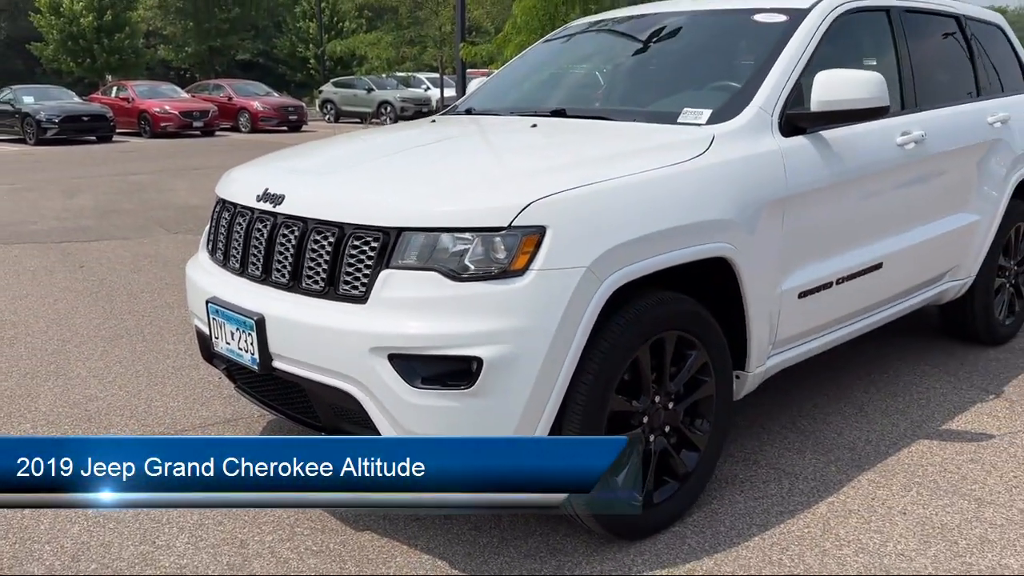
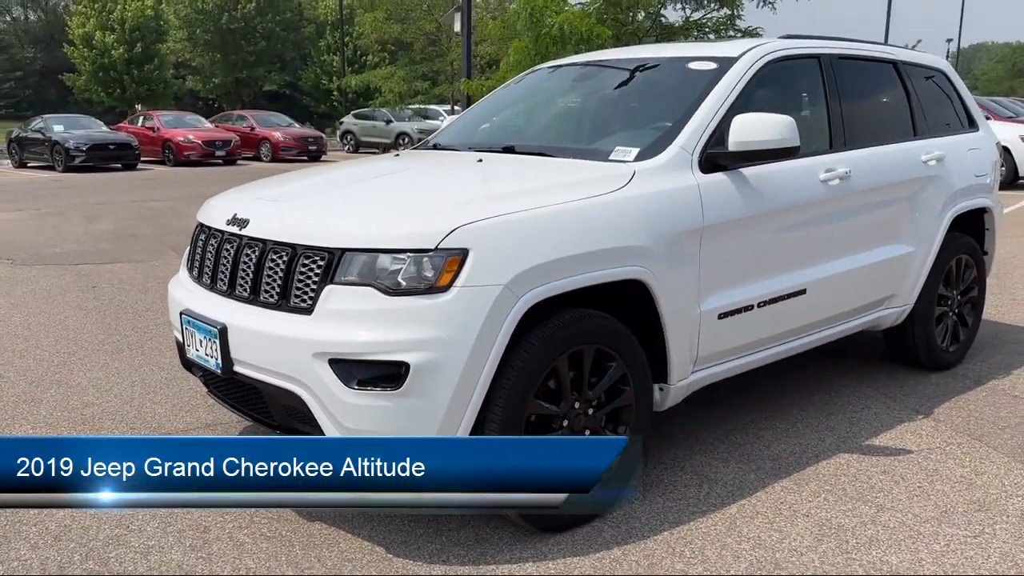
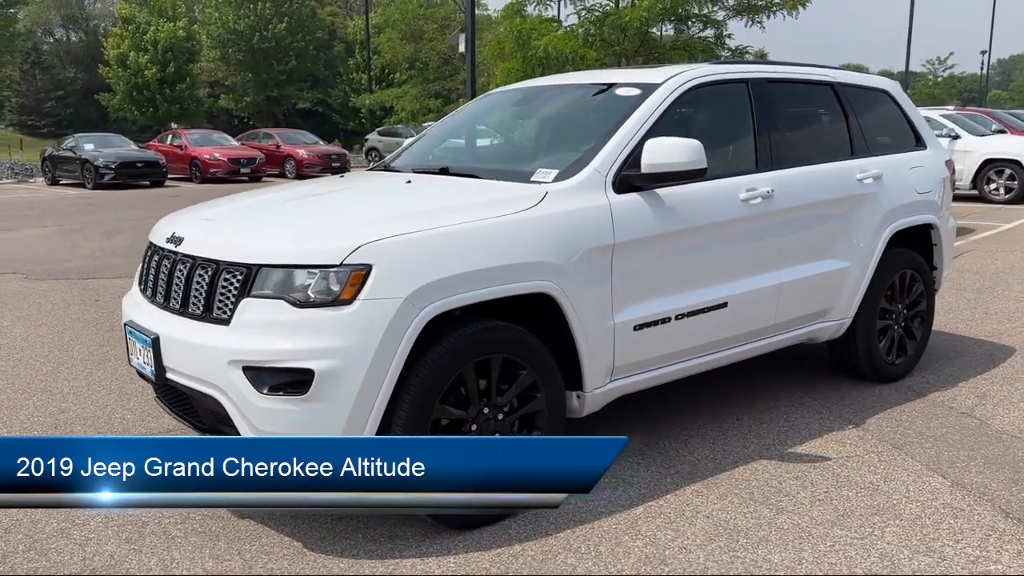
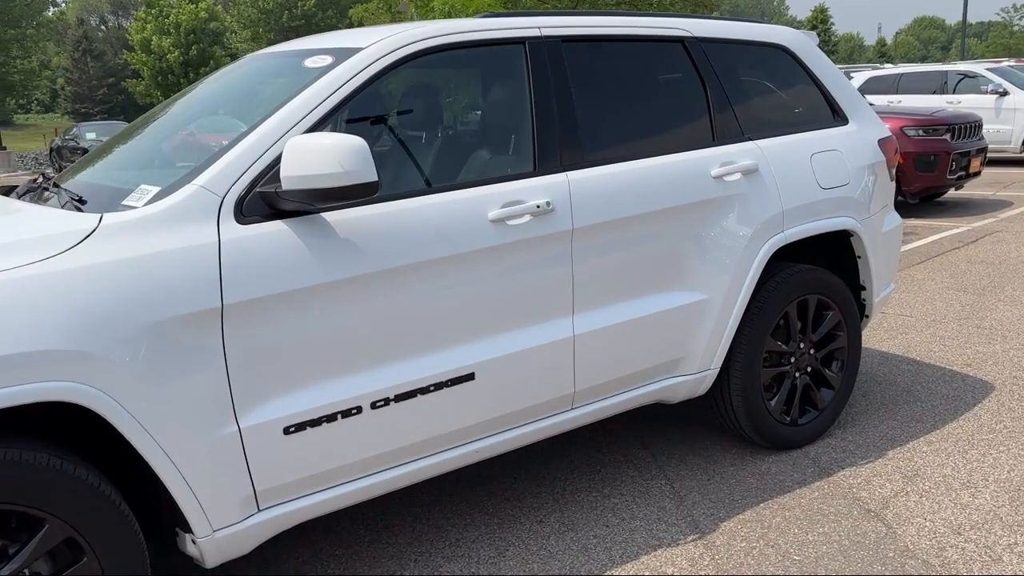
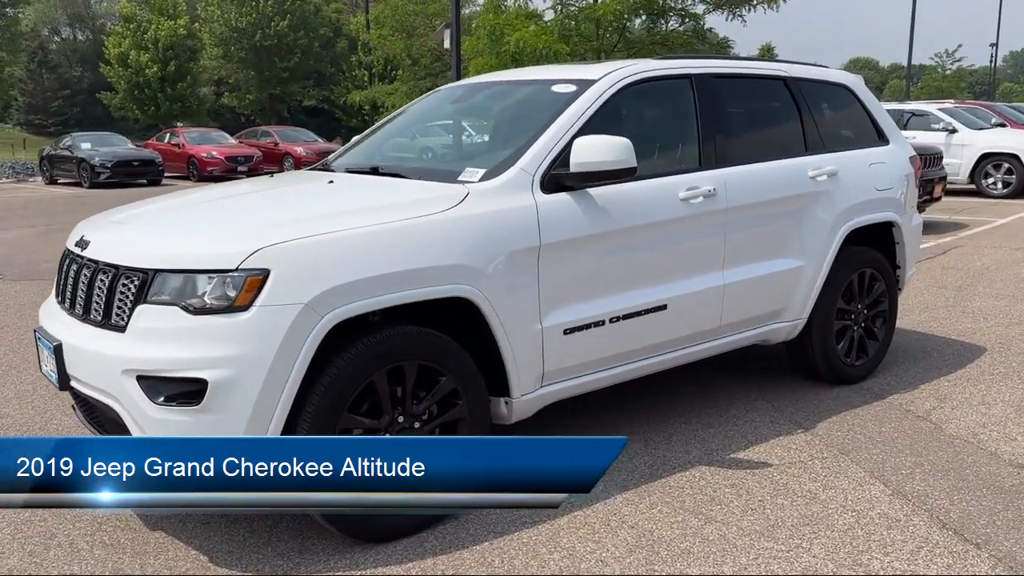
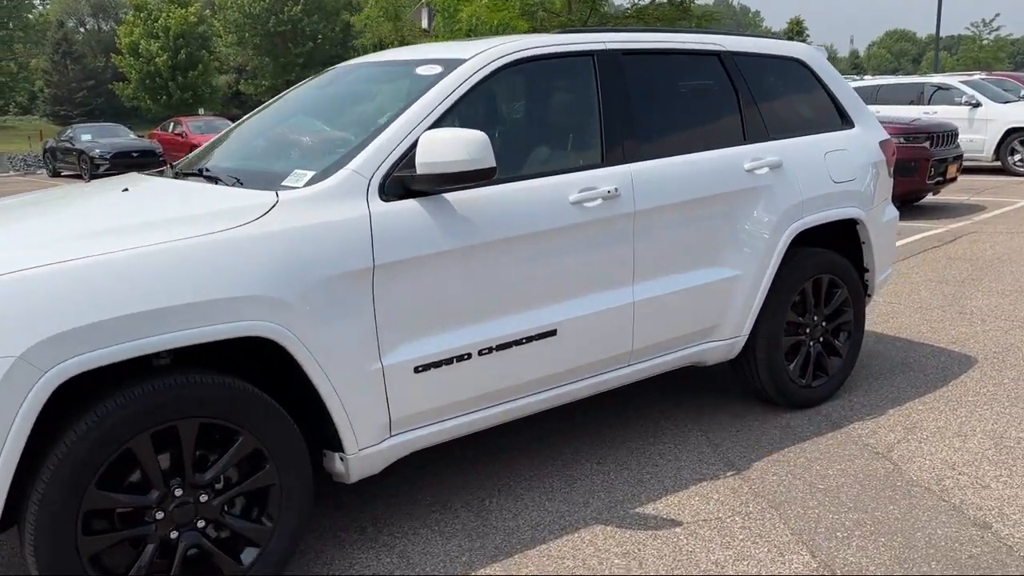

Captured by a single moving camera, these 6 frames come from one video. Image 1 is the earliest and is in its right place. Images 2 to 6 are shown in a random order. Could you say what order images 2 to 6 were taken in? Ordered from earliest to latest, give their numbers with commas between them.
2, 3, 5, 6, 4
